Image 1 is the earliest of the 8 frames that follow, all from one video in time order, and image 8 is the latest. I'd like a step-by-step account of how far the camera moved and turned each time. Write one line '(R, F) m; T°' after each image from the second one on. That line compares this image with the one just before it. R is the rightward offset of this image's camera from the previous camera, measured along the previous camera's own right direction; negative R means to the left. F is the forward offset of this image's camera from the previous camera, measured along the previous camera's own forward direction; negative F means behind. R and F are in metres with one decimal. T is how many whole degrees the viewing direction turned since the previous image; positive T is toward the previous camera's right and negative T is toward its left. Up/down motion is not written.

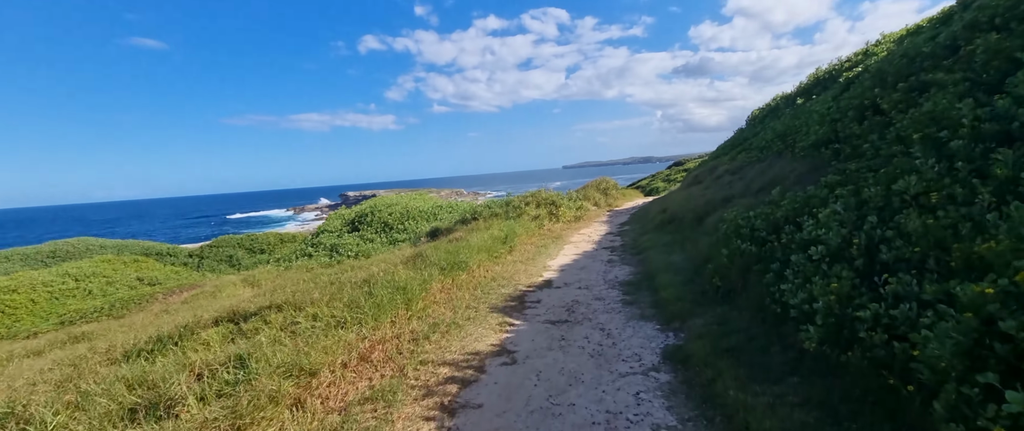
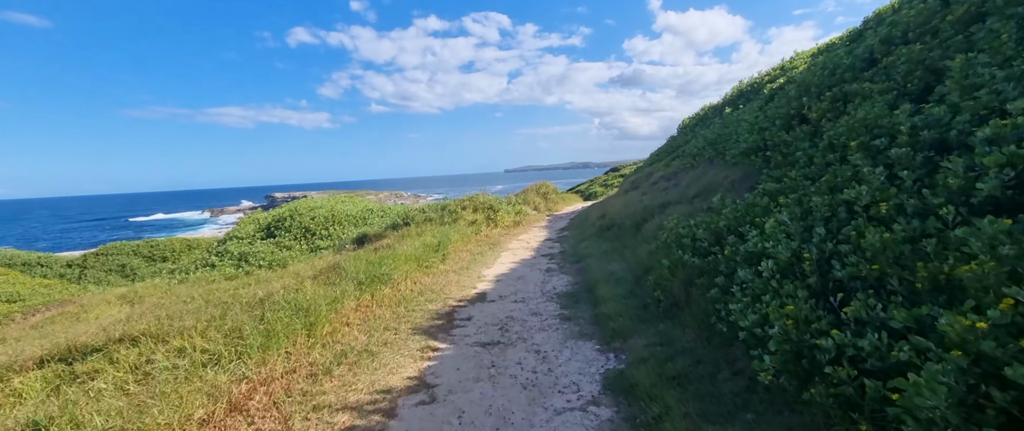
(+0.2, +0.6) m; +8°
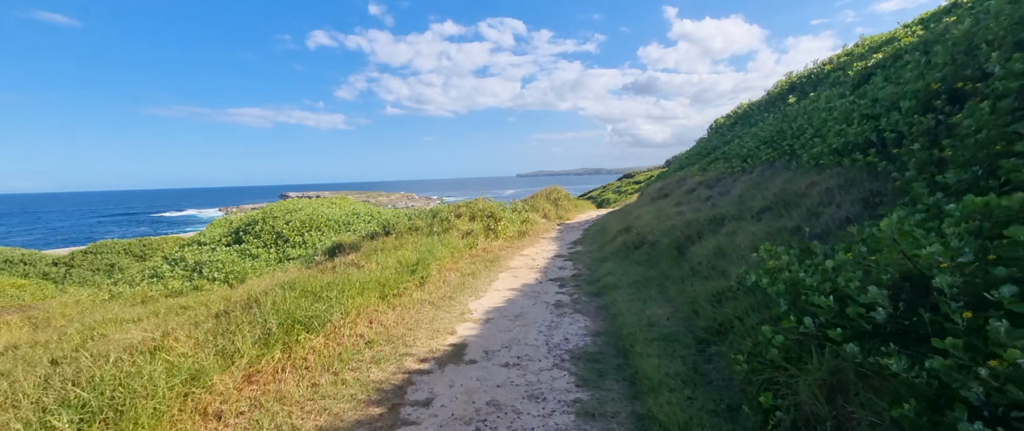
(+0.2, +2.2) m; -1°
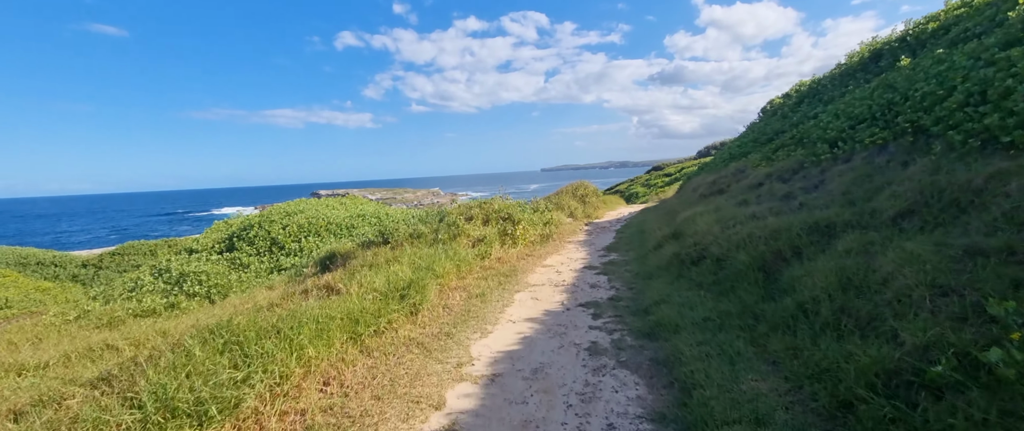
(+0.1, +1.8) m; -3°
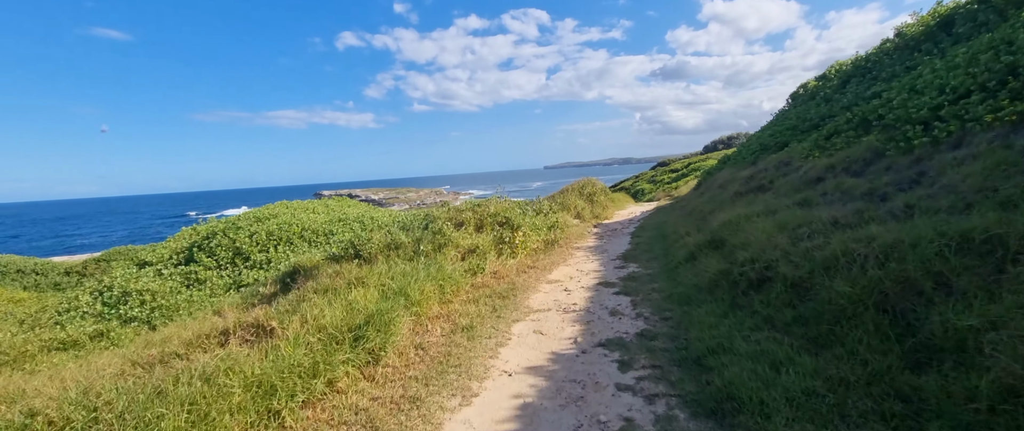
(+0.1, +1.6) m; 0°
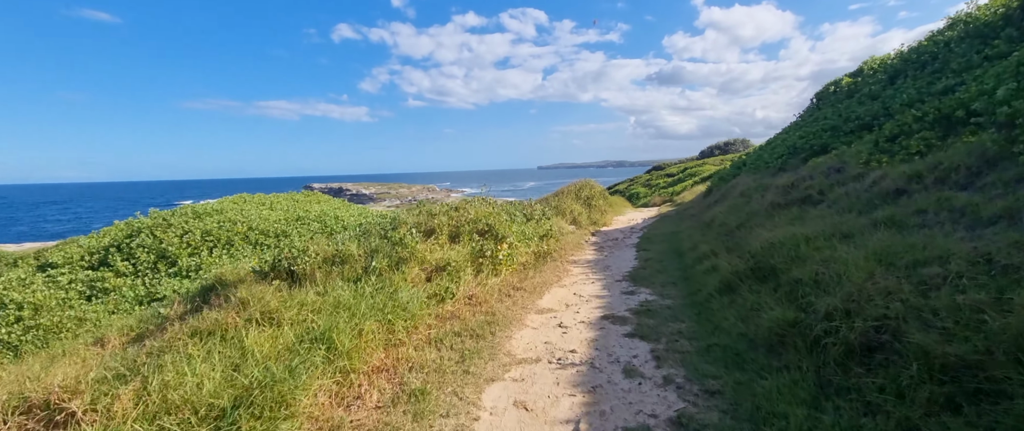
(+0.1, +1.7) m; +1°
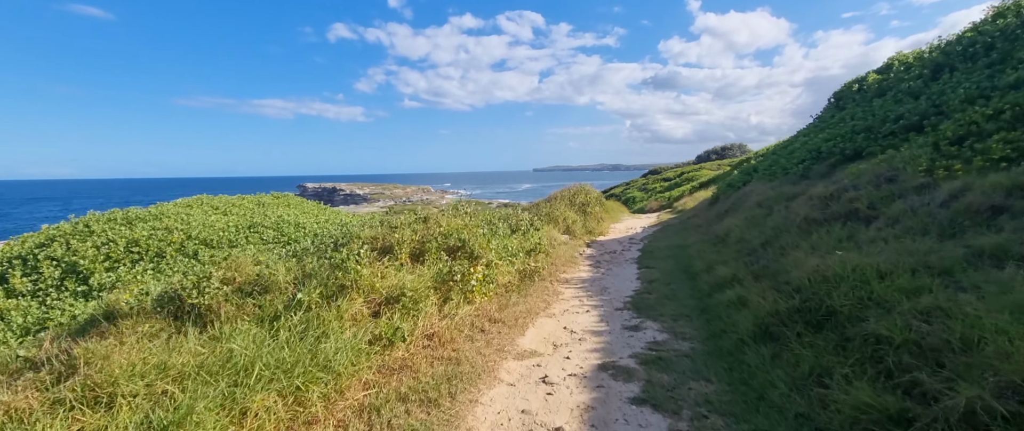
(+0.2, +1.3) m; +1°
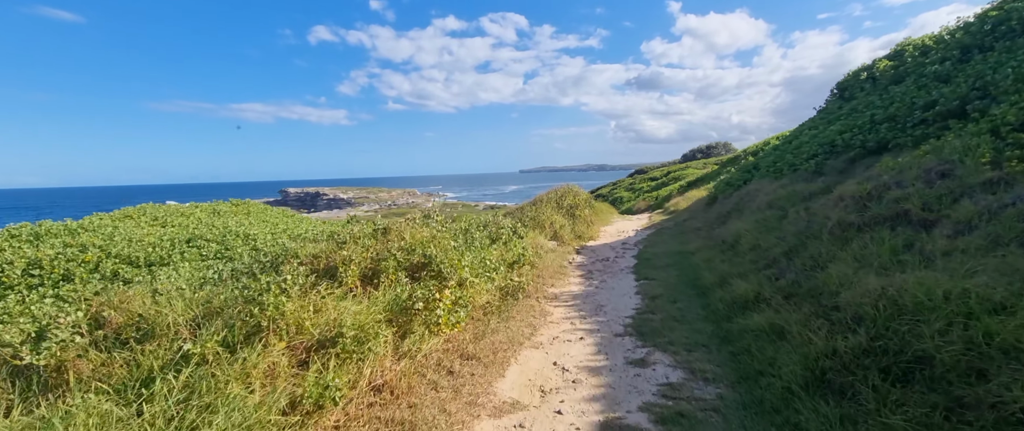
(+0.1, +1.1) m; +2°
